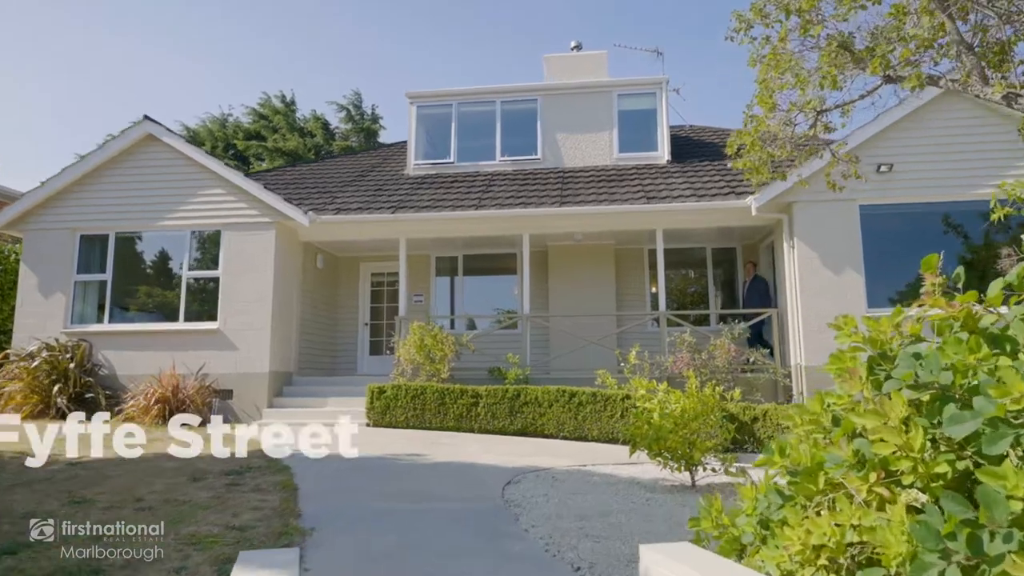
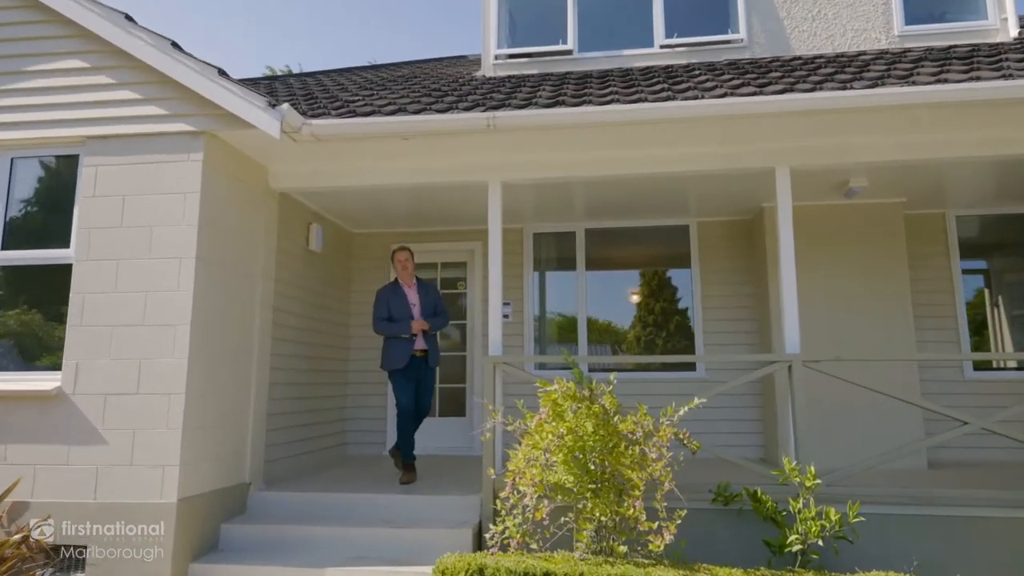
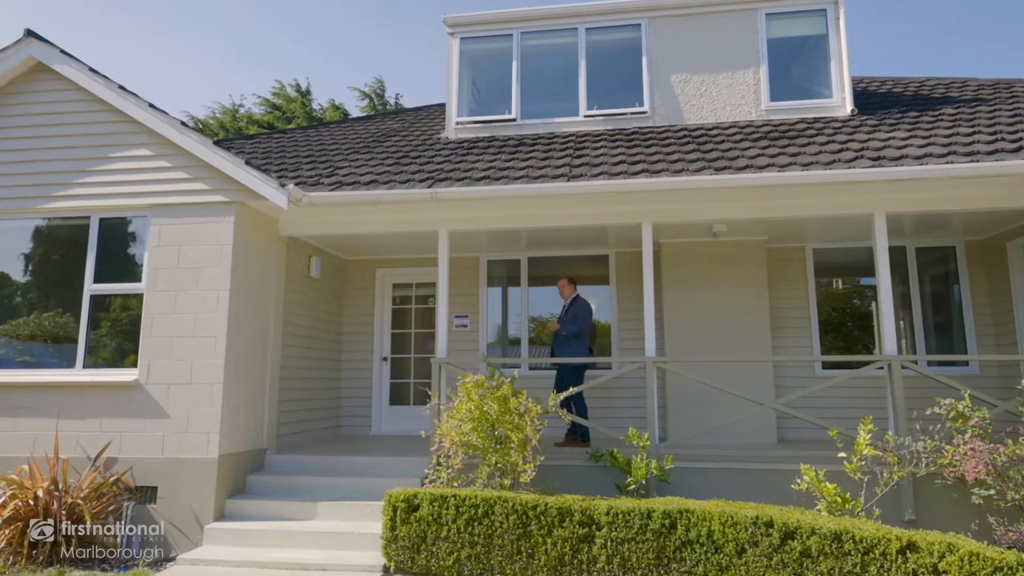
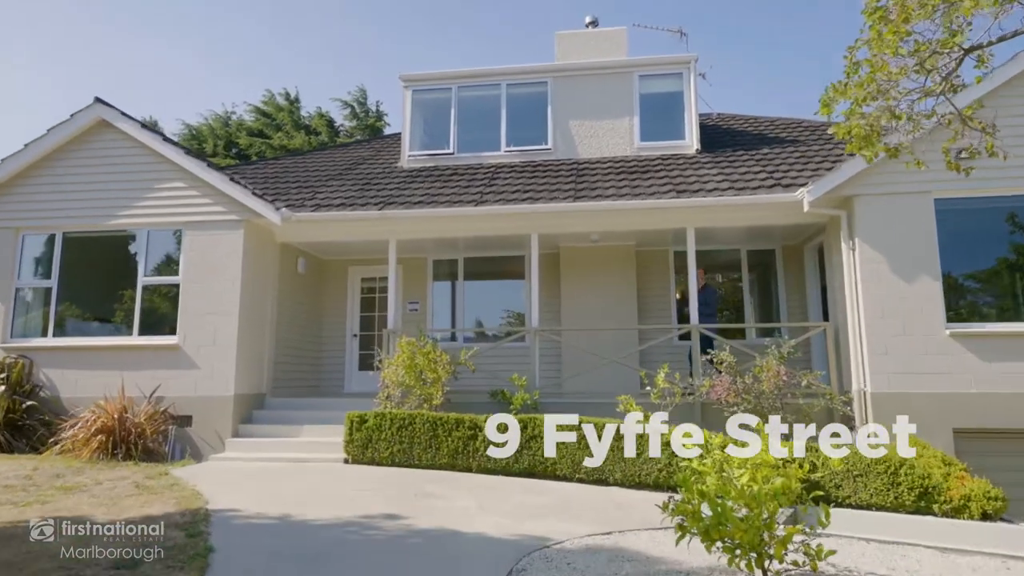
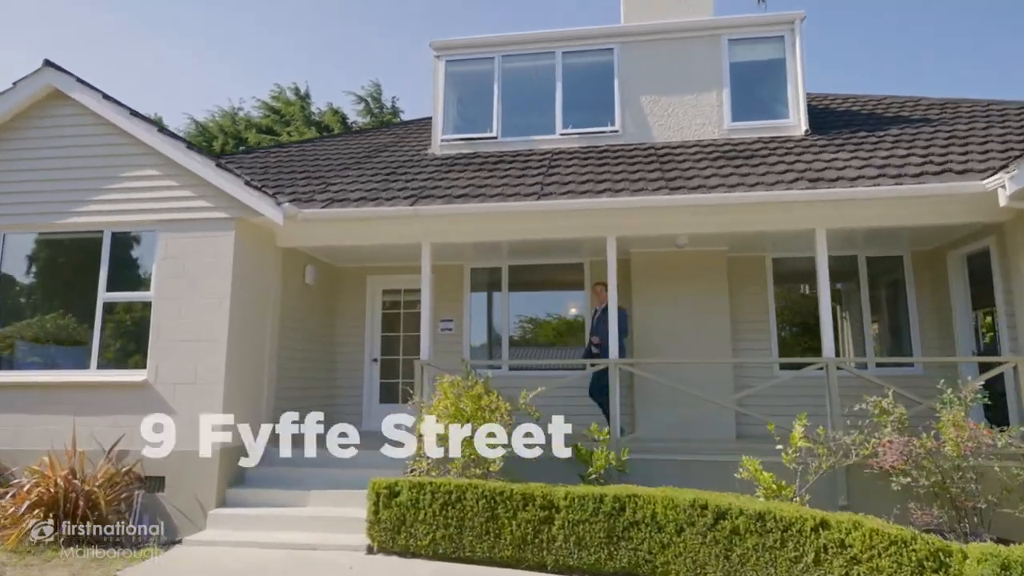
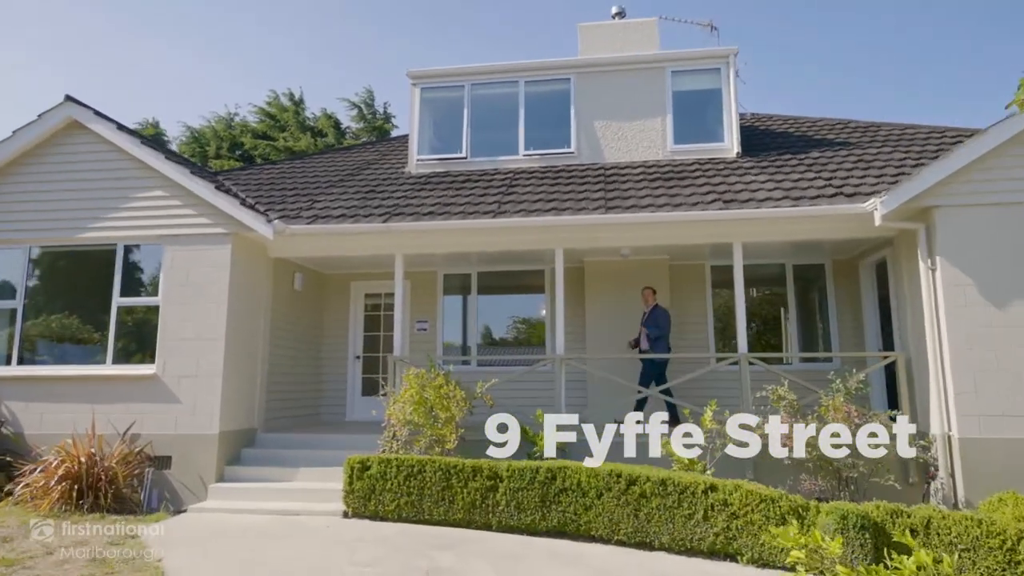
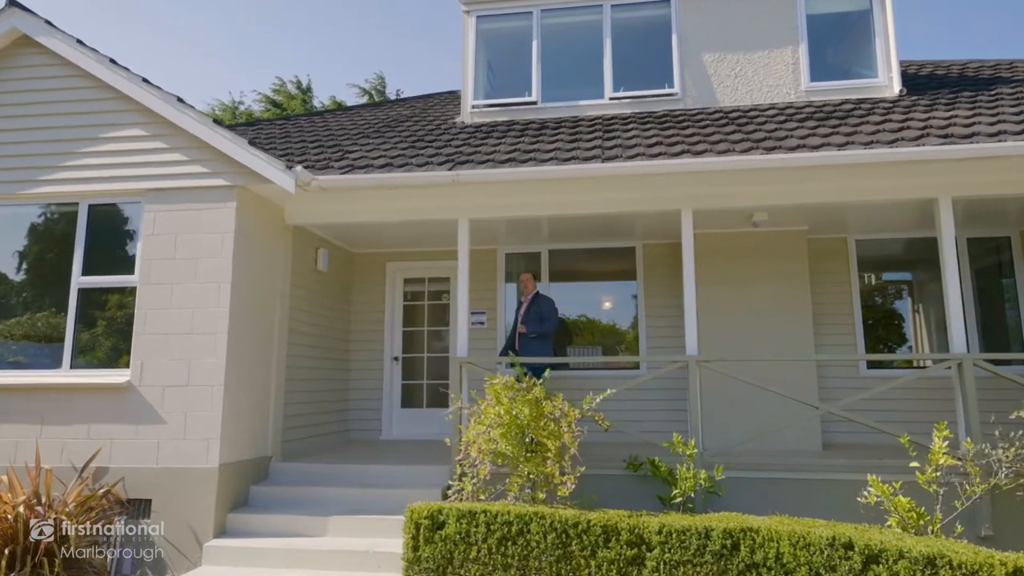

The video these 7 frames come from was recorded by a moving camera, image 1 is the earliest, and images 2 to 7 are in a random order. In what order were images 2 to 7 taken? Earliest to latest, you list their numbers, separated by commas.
4, 6, 5, 3, 7, 2
